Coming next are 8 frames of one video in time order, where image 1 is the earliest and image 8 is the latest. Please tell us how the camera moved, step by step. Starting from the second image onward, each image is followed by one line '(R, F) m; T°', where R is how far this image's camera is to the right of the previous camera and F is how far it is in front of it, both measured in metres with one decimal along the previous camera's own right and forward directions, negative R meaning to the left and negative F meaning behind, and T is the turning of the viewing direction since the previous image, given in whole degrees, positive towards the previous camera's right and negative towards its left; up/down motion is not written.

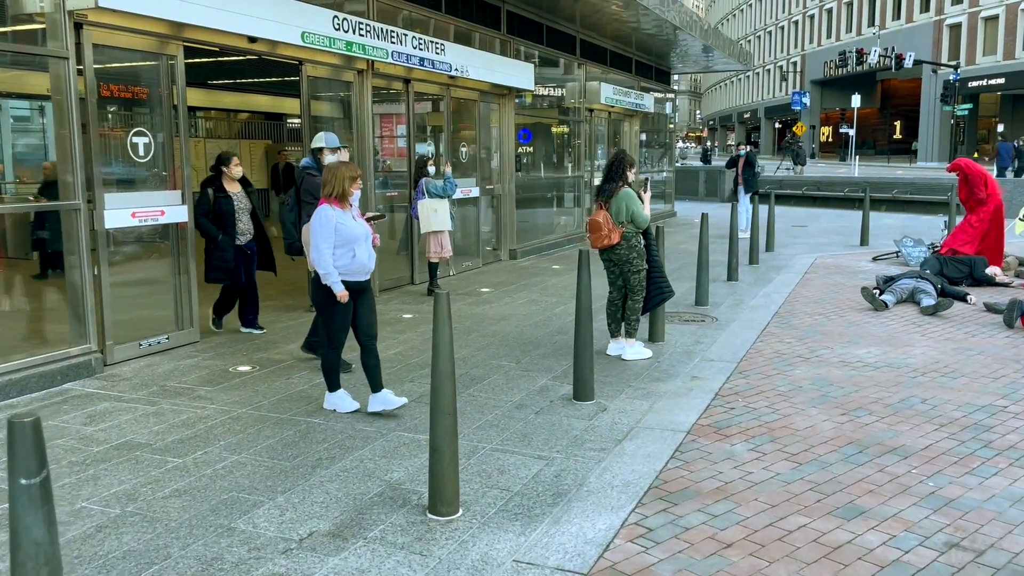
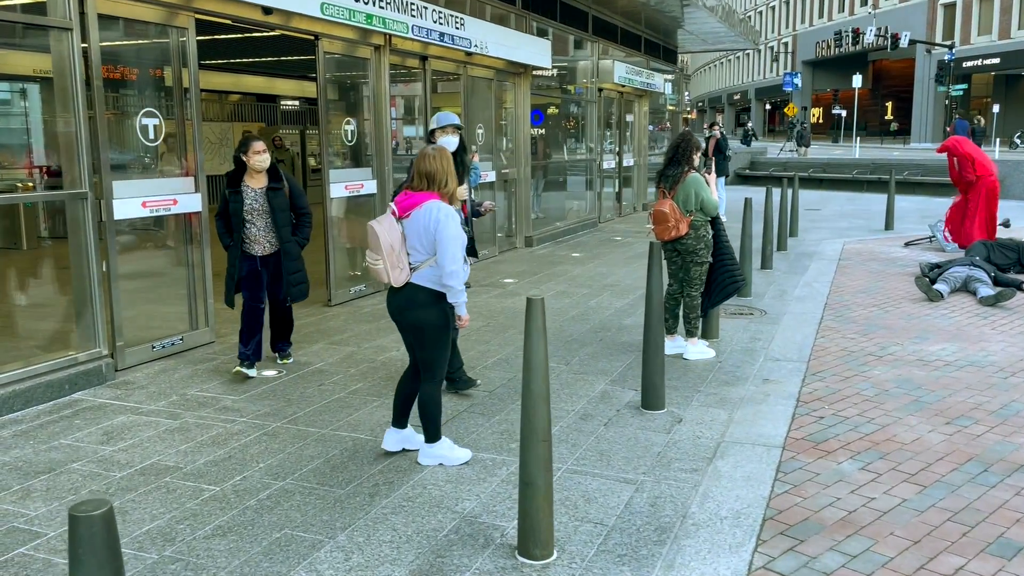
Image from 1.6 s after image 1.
(-0.4, +0.6) m; +1°
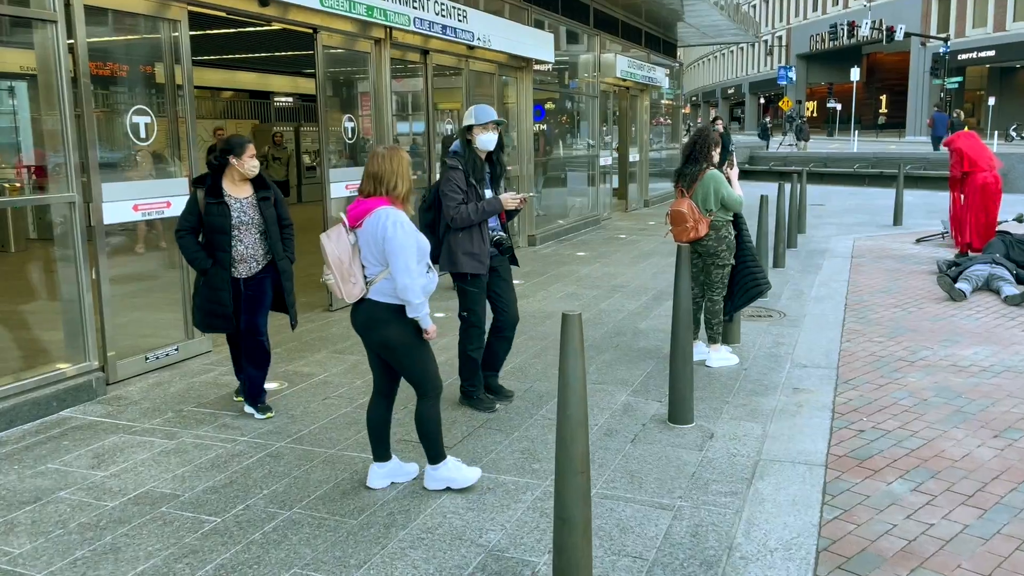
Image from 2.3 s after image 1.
(-0.1, +0.3) m; 0°
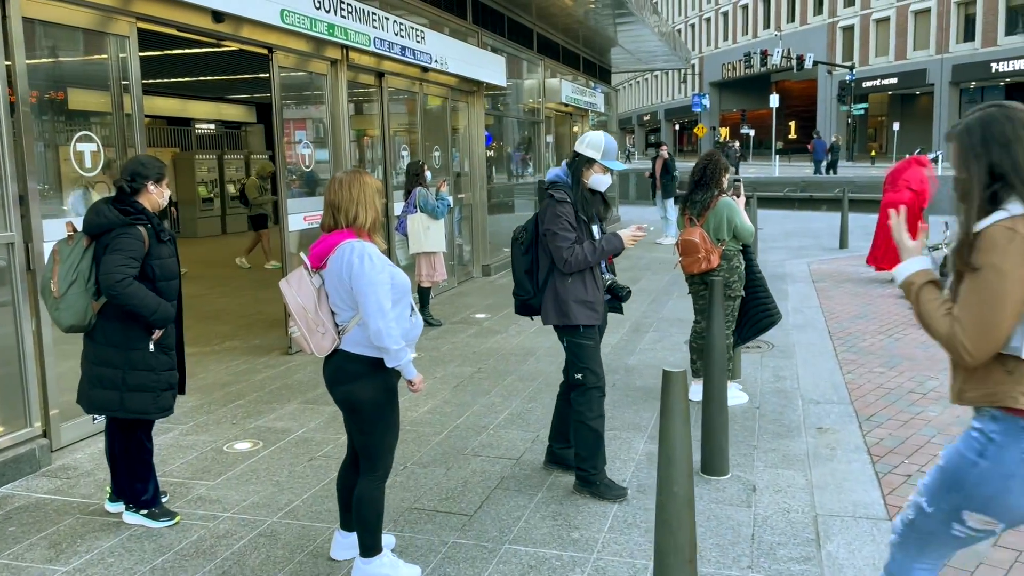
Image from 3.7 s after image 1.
(-0.5, +0.5) m; +5°
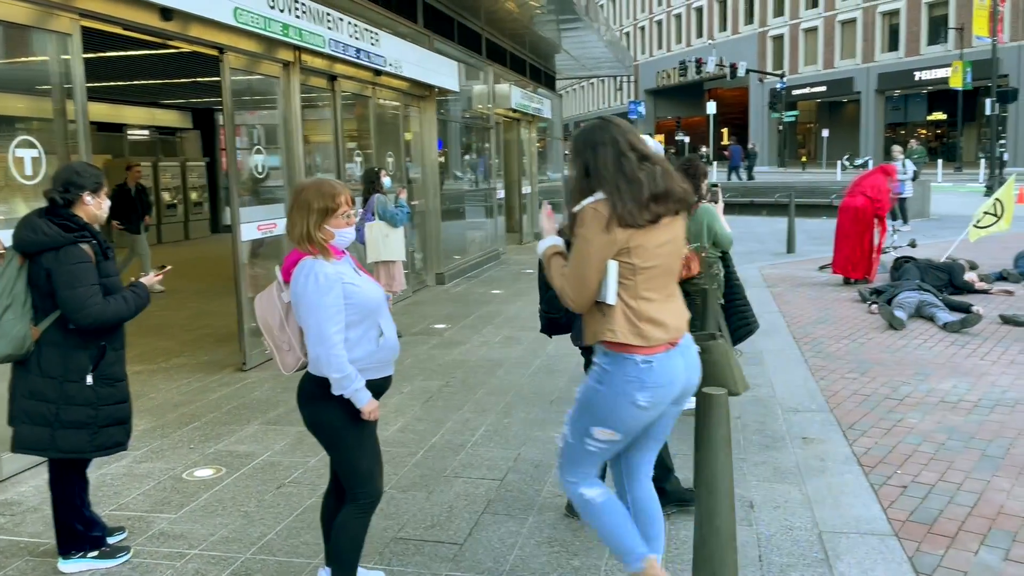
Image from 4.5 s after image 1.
(-0.2, +0.2) m; +4°
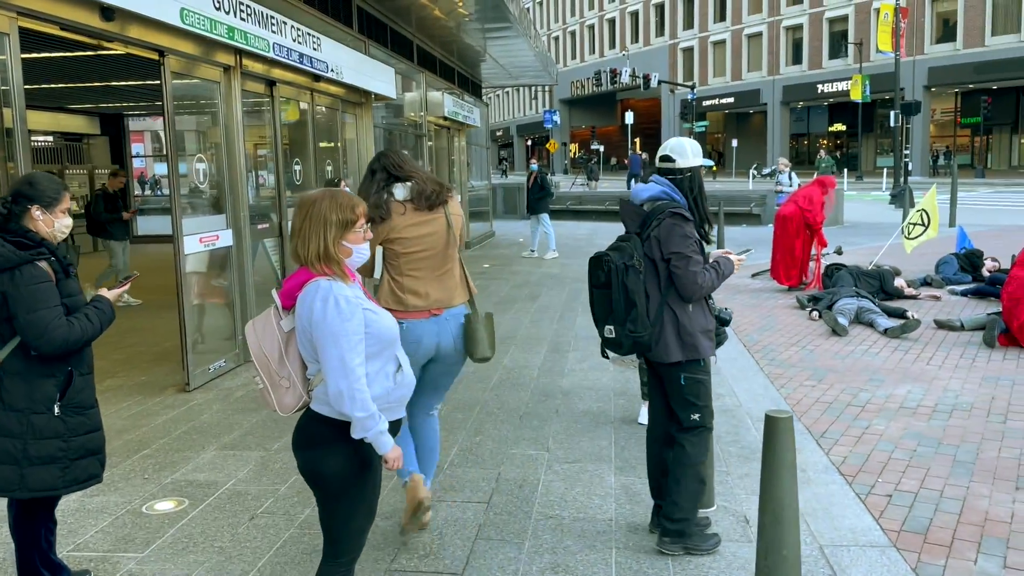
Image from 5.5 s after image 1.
(-0.3, +0.2) m; +6°
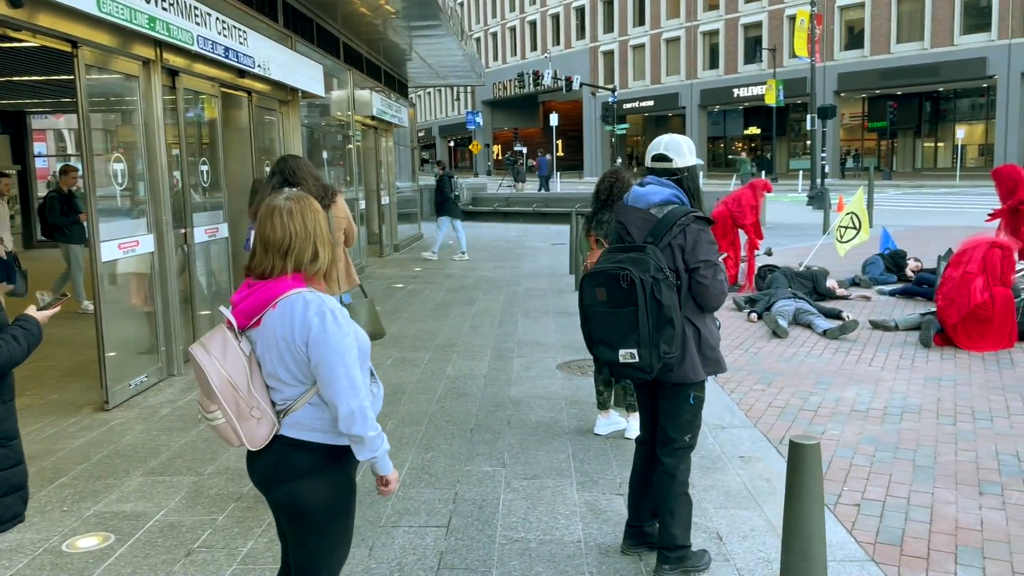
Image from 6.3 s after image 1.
(-0.2, +0.3) m; +5°
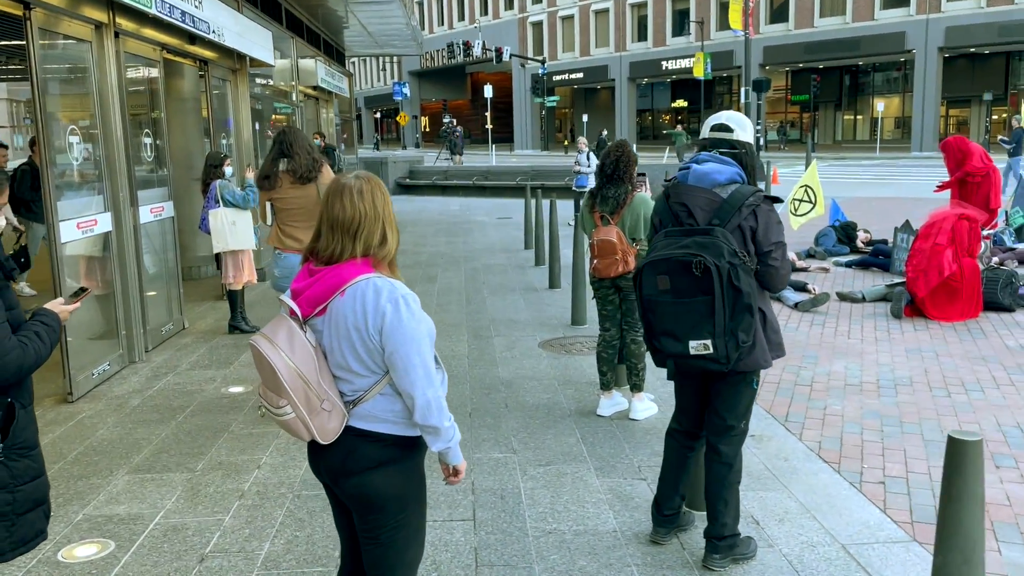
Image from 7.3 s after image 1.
(-0.4, +0.2) m; +5°
